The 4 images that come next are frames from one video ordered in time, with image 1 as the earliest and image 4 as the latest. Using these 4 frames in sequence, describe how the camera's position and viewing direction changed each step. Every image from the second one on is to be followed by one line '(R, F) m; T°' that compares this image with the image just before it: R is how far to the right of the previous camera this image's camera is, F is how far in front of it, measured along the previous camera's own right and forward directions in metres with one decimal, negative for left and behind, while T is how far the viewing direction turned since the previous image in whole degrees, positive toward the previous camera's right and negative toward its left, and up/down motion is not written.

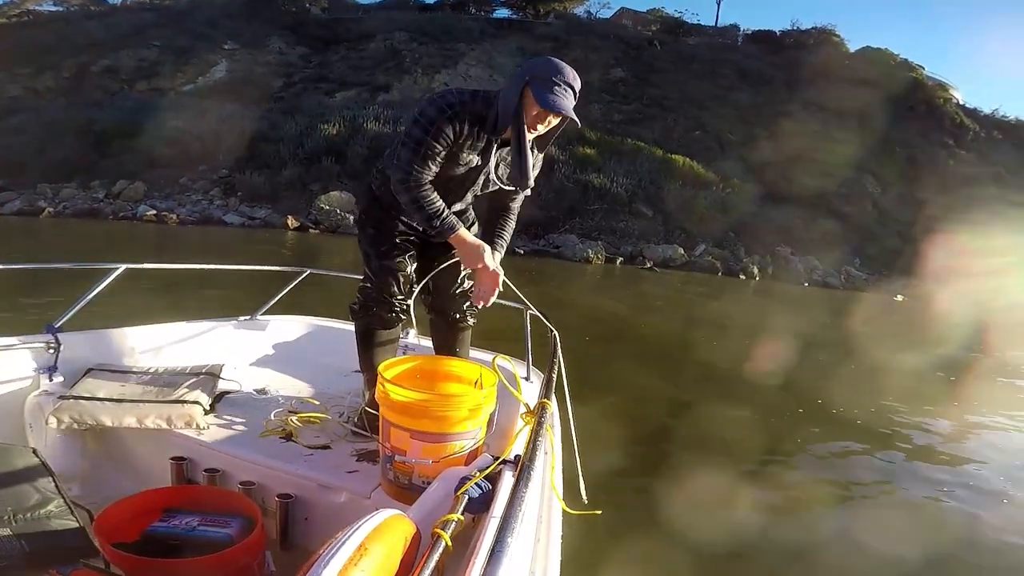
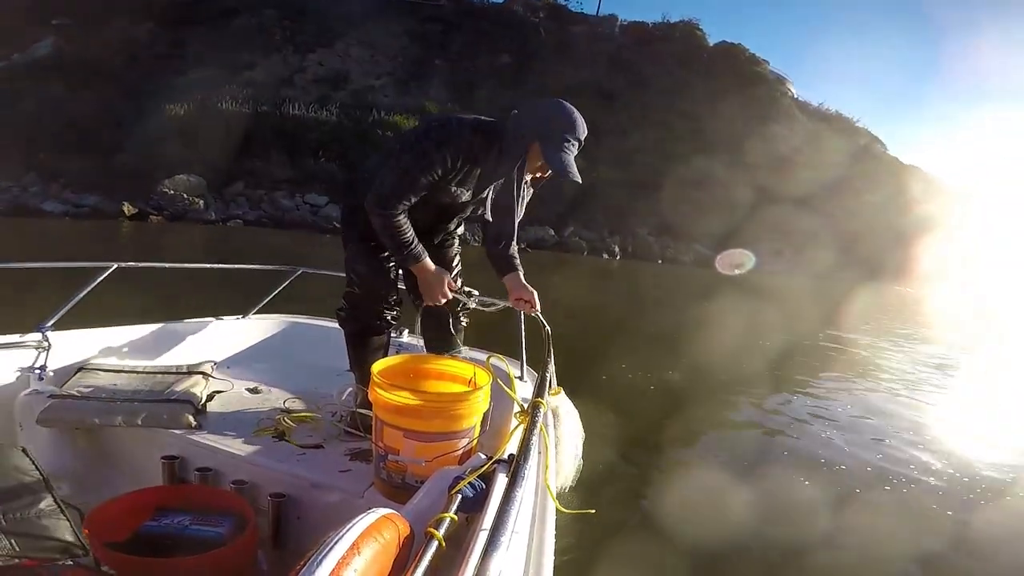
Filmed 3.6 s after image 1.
(+2.6, -1.7) m; +3°
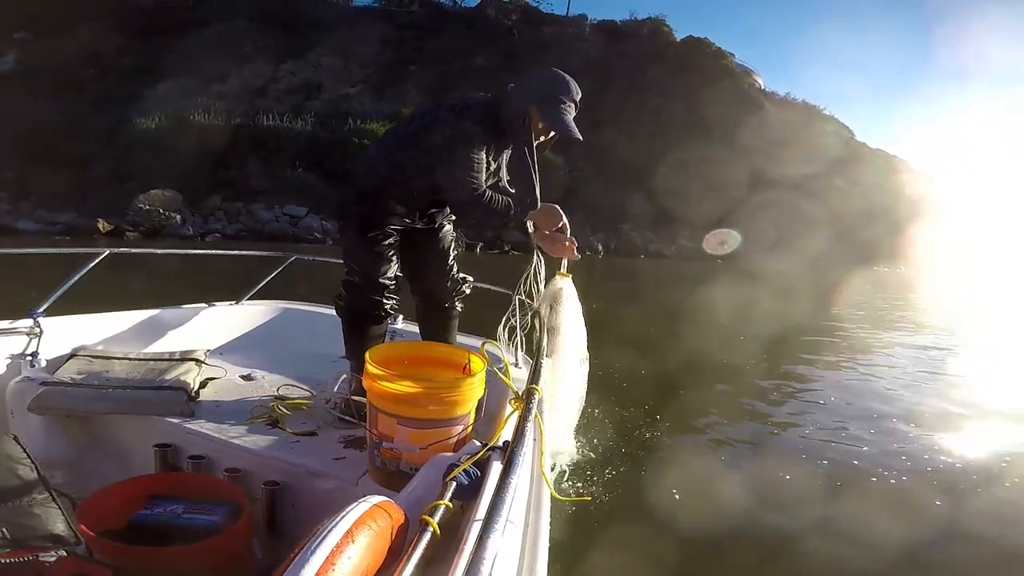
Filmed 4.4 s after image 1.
(0.0, 0.0) m; 0°
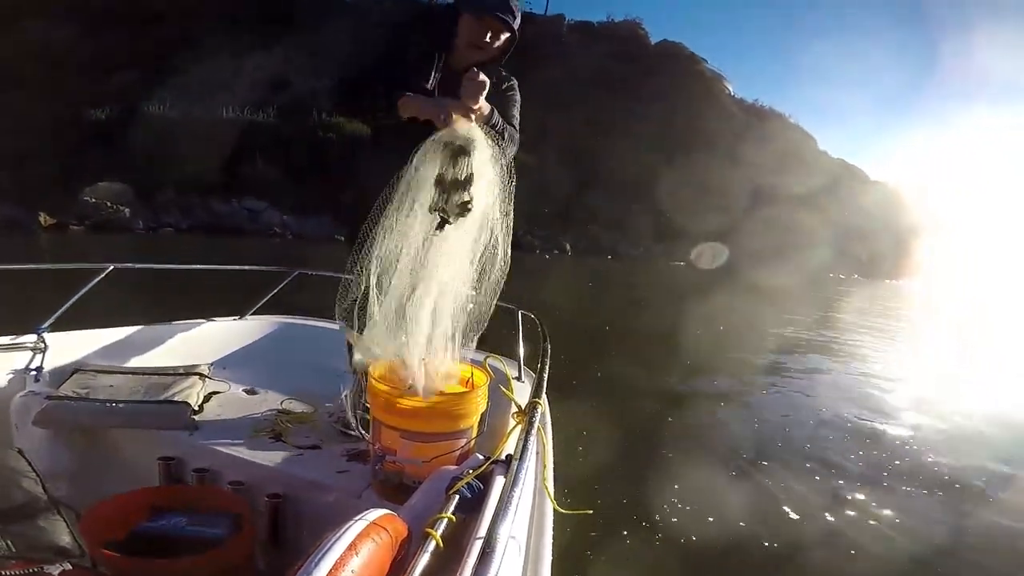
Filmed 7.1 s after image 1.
(0.0, 0.0) m; 0°
